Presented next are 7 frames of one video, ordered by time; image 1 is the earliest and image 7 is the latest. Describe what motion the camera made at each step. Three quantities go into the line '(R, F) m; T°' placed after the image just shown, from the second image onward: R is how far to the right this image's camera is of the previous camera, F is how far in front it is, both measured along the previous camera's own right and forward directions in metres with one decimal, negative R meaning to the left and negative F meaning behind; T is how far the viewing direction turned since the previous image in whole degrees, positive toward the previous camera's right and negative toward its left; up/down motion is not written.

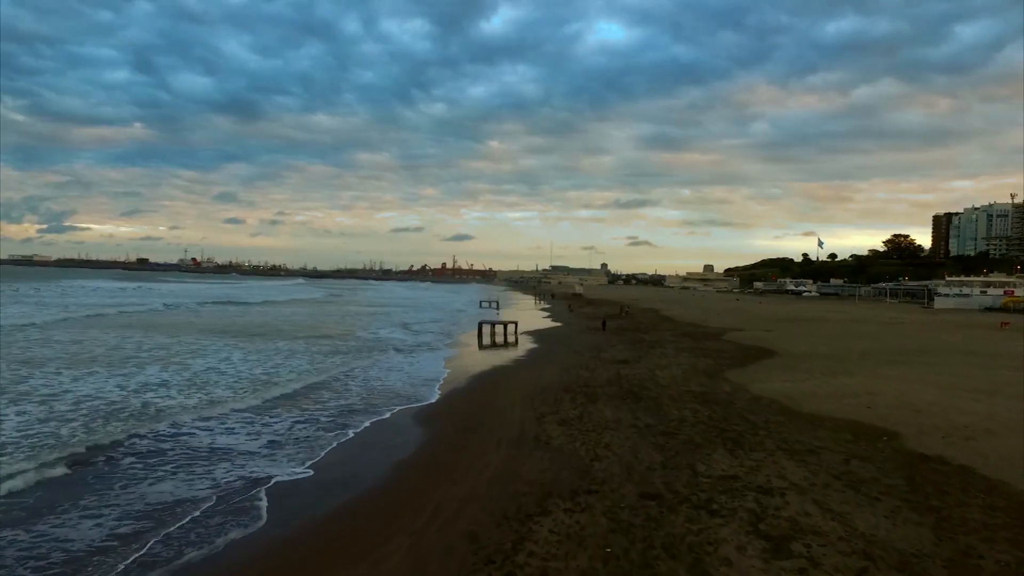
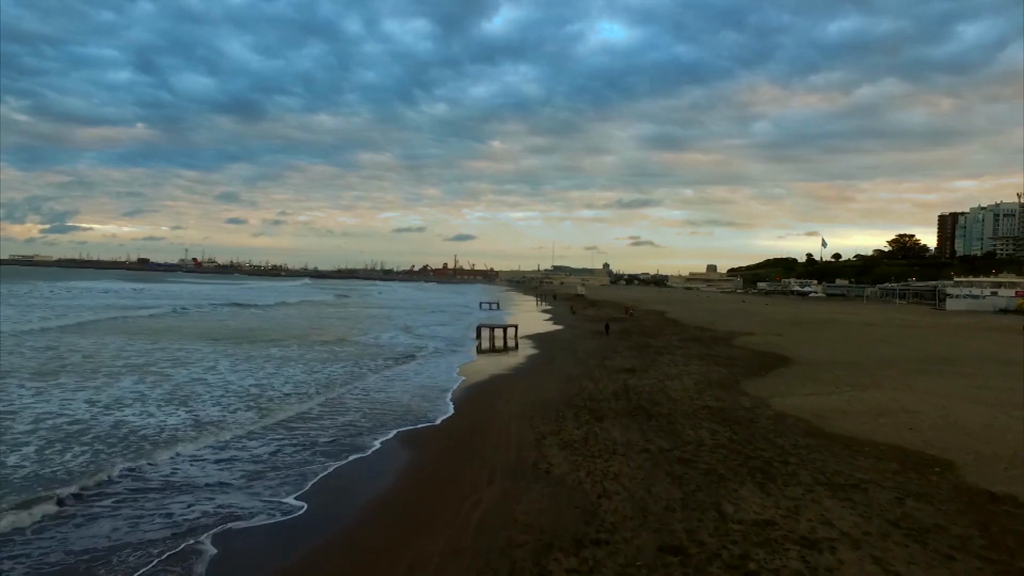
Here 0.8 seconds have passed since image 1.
(+0.1, +1.0) m; 0°
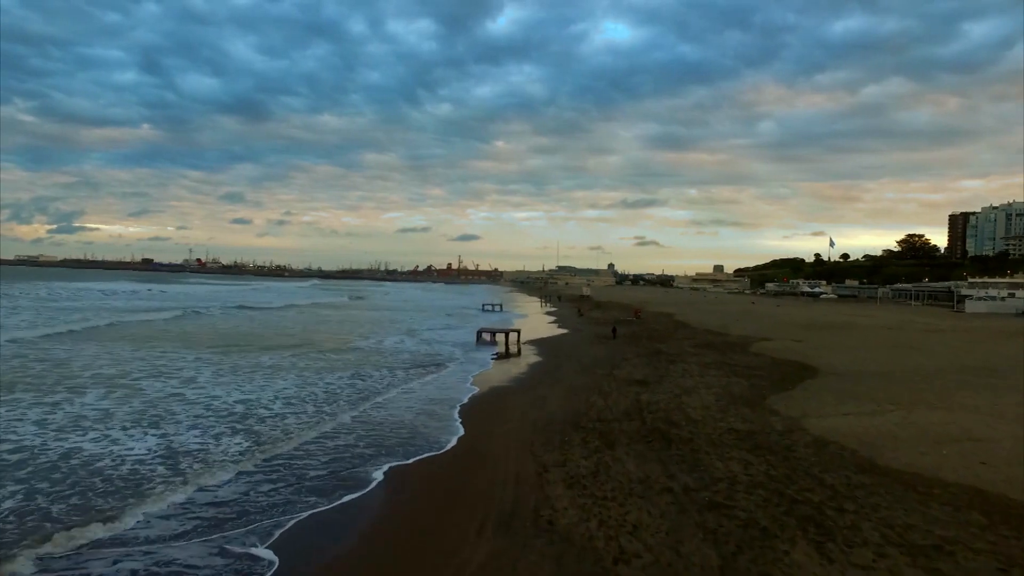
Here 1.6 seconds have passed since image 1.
(+0.1, +1.3) m; 0°
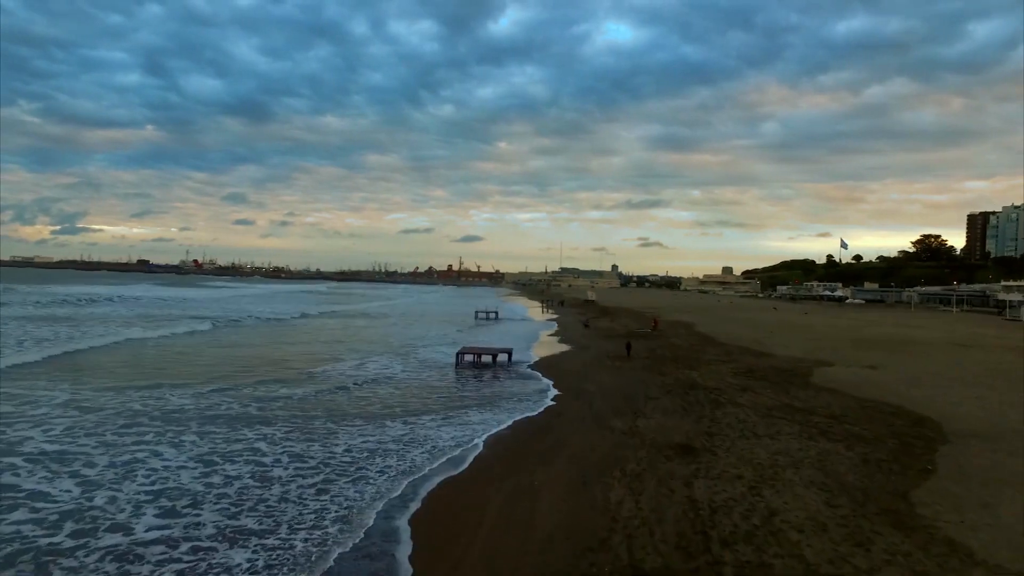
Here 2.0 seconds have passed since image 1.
(+0.4, +4.5) m; 0°
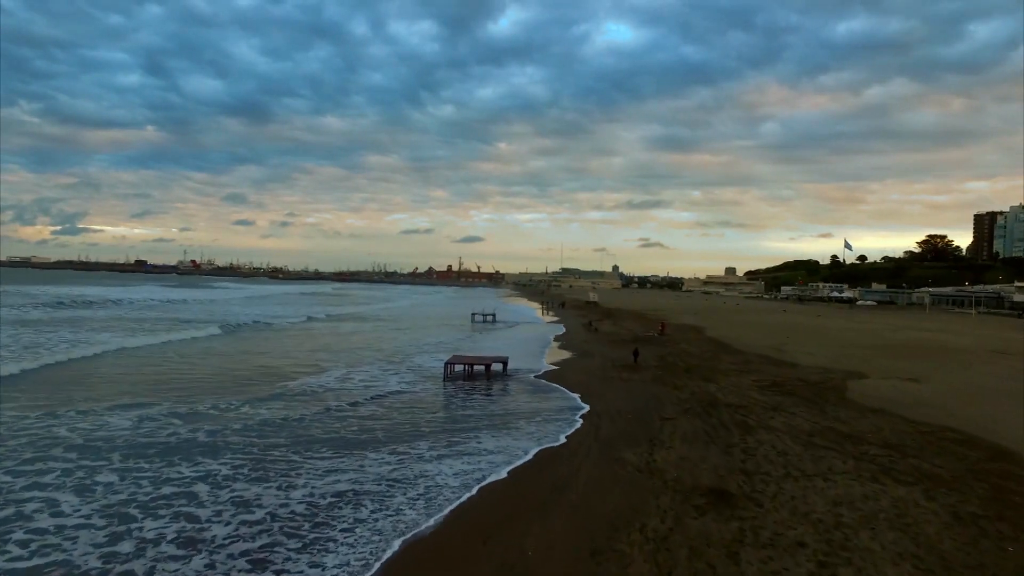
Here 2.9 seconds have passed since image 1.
(+0.1, +1.8) m; 0°
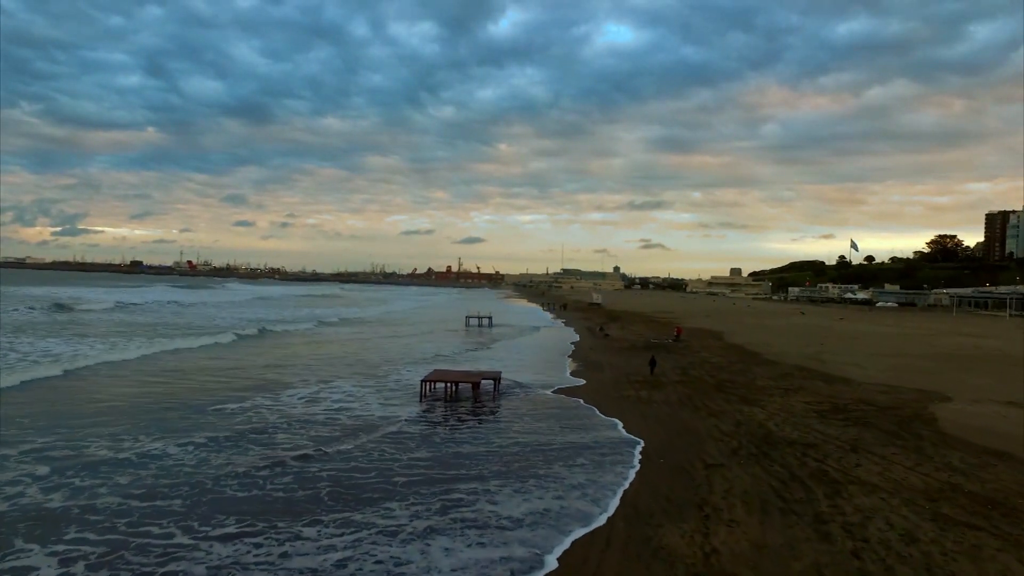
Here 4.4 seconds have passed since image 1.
(+0.1, +2.9) m; 0°
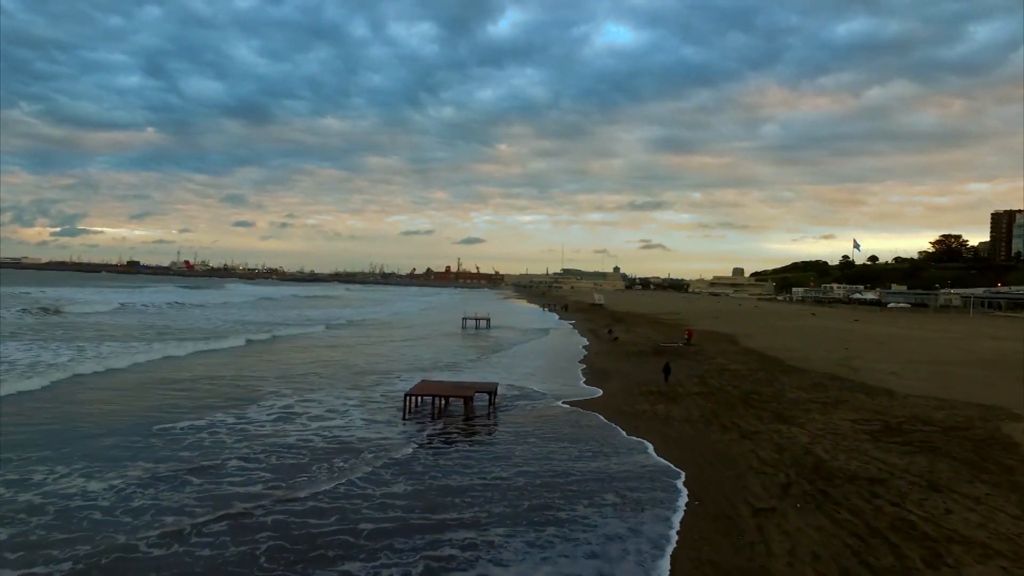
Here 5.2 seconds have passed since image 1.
(0.0, +1.7) m; 0°
